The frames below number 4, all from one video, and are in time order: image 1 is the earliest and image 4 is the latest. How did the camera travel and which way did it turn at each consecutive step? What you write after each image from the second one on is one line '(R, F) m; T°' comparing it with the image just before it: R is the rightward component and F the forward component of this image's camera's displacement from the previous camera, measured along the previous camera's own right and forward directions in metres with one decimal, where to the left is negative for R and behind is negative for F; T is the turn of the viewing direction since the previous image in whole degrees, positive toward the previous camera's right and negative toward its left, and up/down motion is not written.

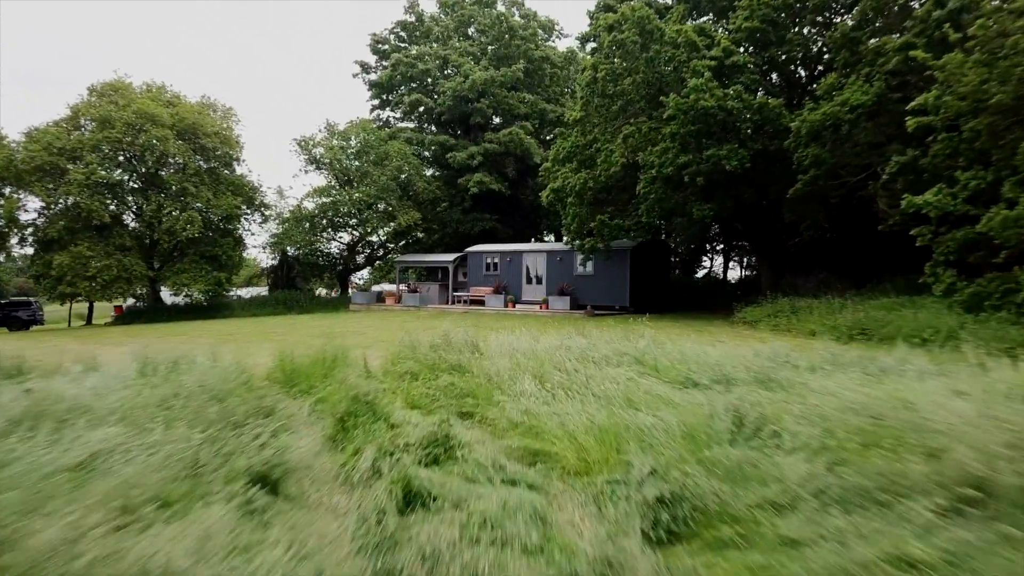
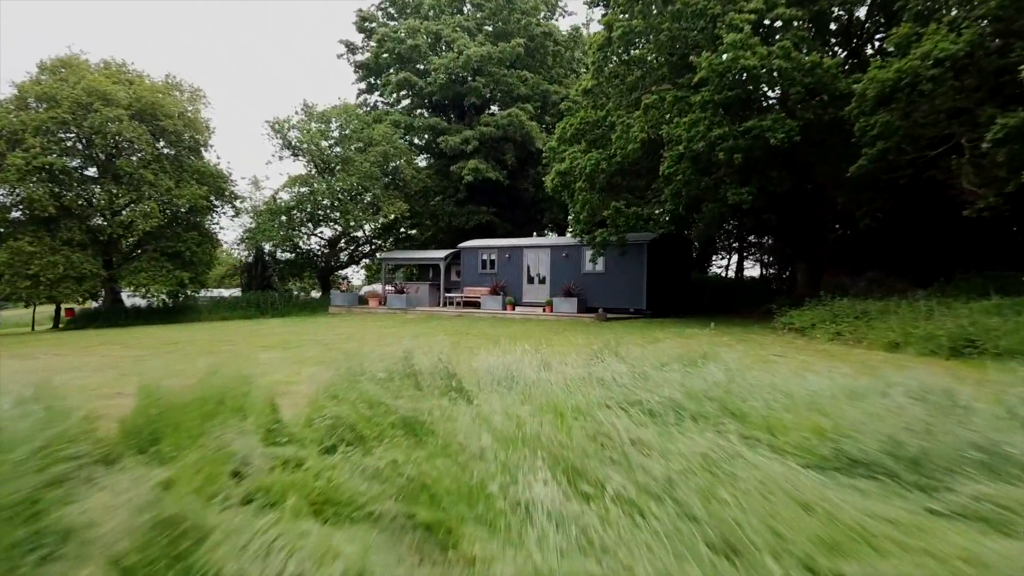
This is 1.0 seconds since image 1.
(0.0, +3.0) m; 0°
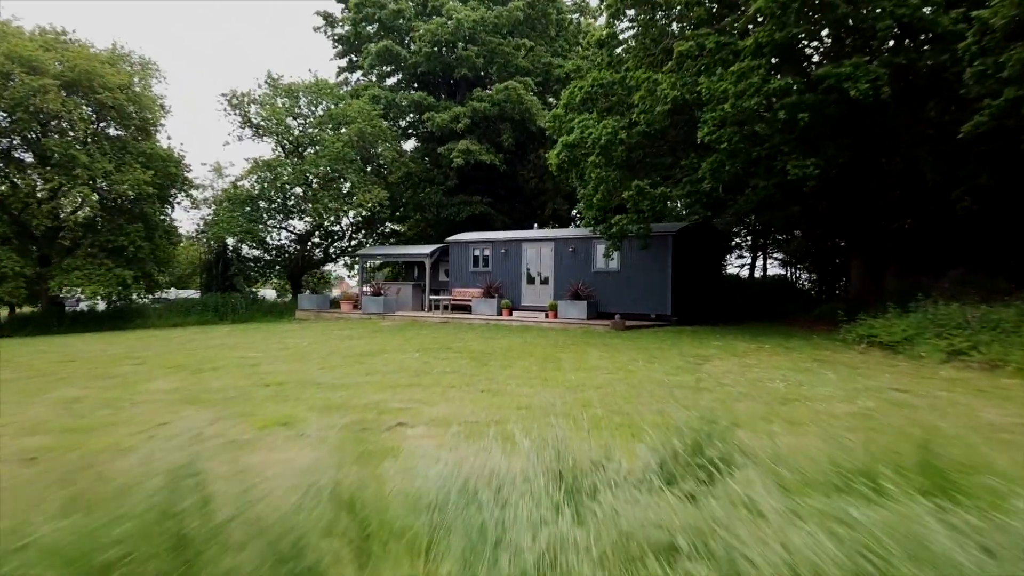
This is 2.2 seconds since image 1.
(+0.1, +3.5) m; 0°
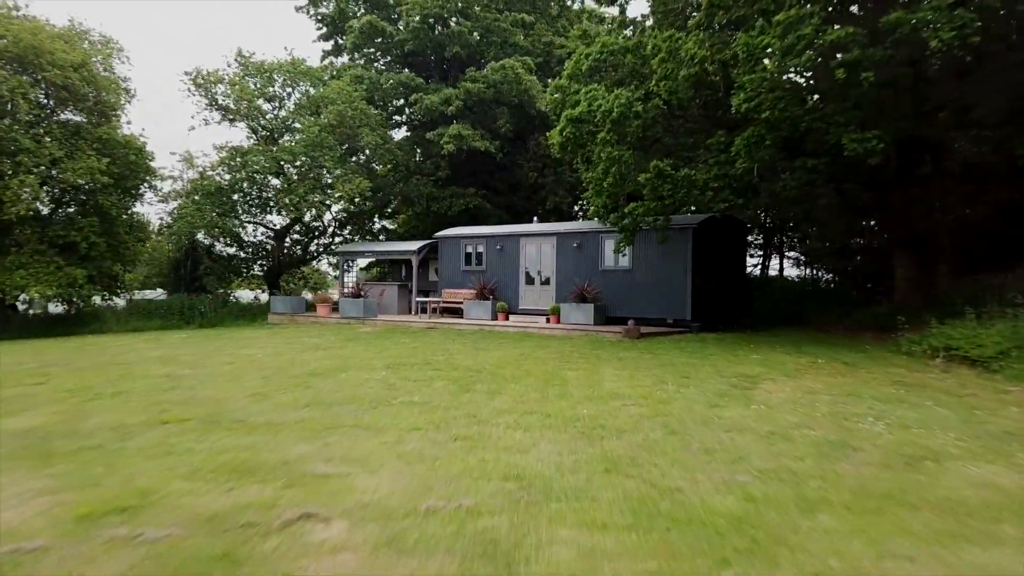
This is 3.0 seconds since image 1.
(+0.1, +2.2) m; 0°
